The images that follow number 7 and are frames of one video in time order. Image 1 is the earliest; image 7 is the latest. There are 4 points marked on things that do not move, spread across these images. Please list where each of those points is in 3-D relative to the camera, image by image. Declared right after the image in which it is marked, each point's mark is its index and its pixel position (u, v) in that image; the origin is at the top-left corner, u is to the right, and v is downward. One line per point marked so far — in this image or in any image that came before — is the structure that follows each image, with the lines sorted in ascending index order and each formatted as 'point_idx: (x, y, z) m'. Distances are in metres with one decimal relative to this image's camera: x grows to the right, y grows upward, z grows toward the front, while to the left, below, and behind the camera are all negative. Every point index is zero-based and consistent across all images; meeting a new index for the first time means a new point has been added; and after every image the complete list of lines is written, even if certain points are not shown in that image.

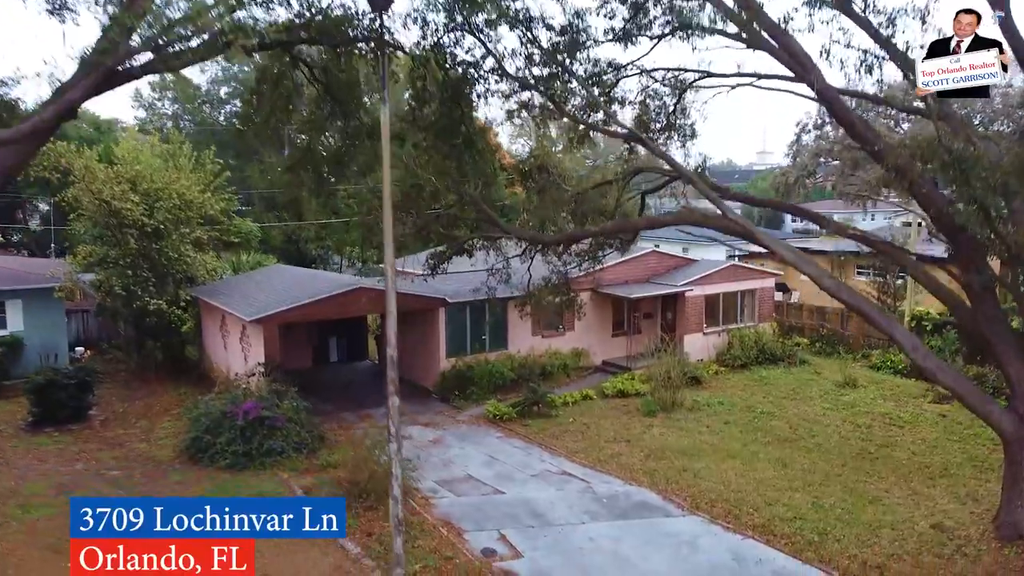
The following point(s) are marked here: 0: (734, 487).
0: (+3.6, -3.2, +12.4) m
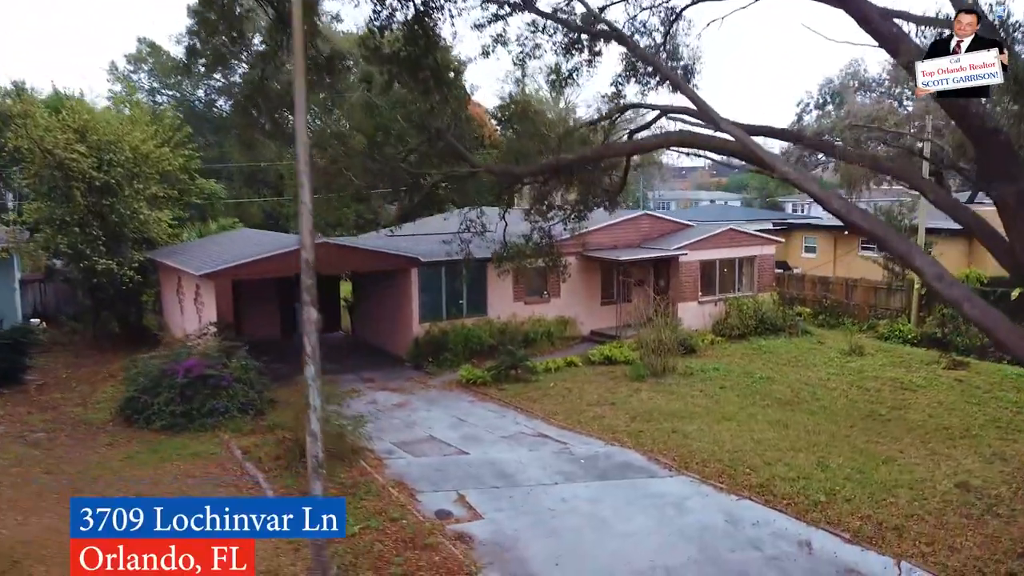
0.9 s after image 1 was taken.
0: (+3.1, -2.3, +11.0) m
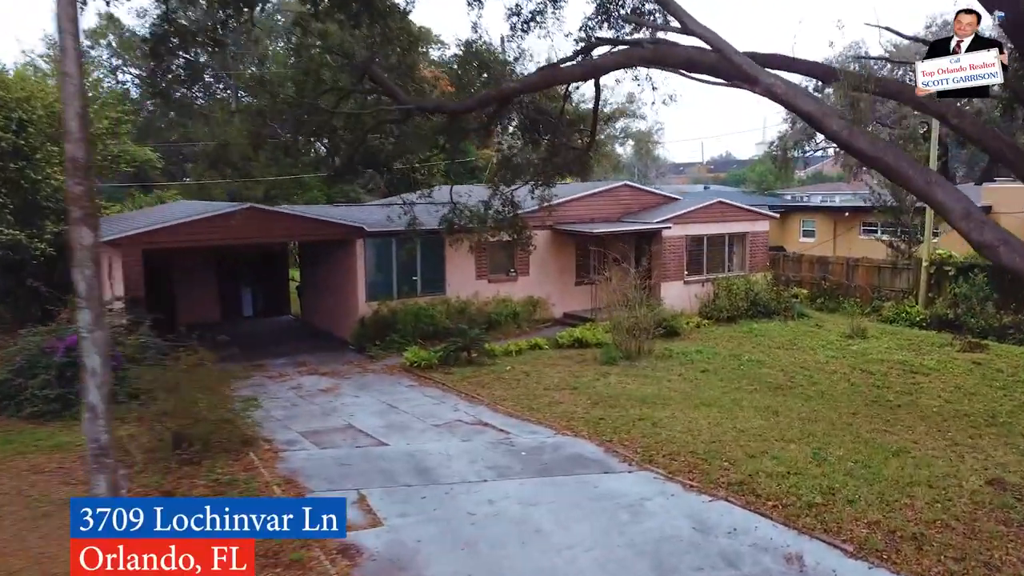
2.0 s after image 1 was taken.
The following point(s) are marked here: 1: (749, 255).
0: (+2.3, -1.8, +9.1) m
1: (+6.2, +0.9, +19.8) m
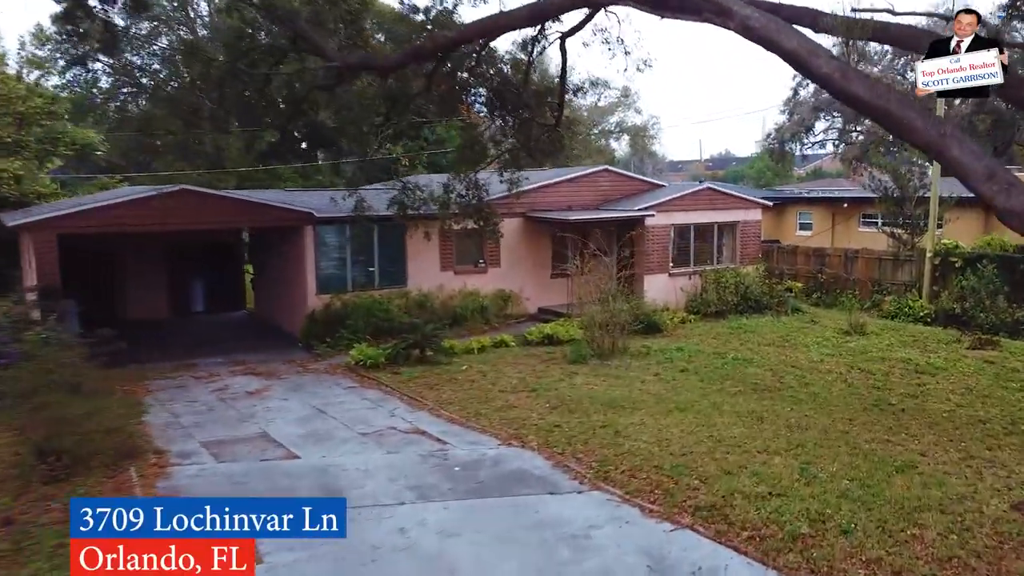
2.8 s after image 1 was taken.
0: (+1.6, -1.6, +7.7) m
1: (+5.5, +1.0, +18.4) m
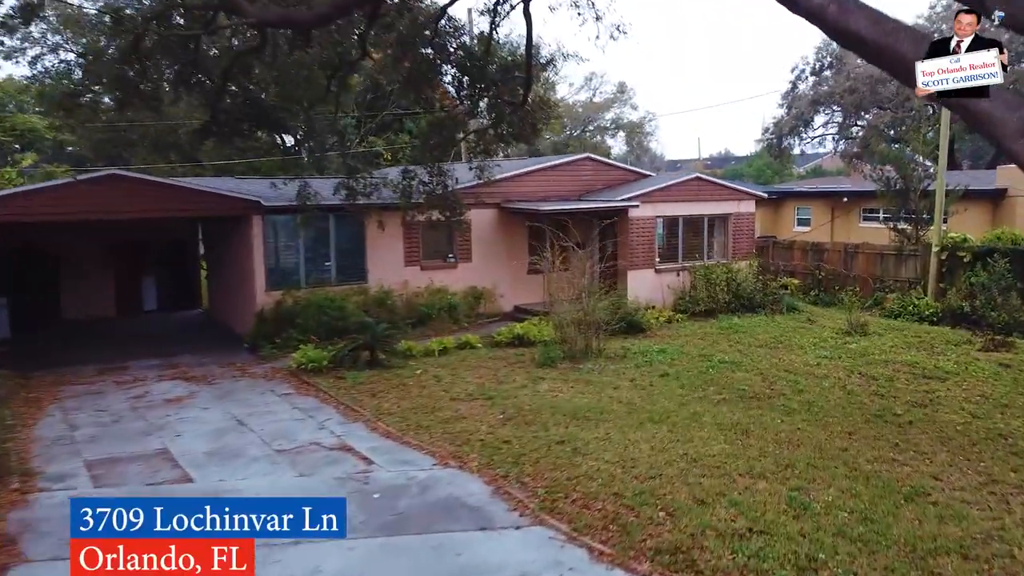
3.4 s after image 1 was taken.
0: (+1.1, -1.5, +6.5) m
1: (+5.0, +1.1, +17.2) m
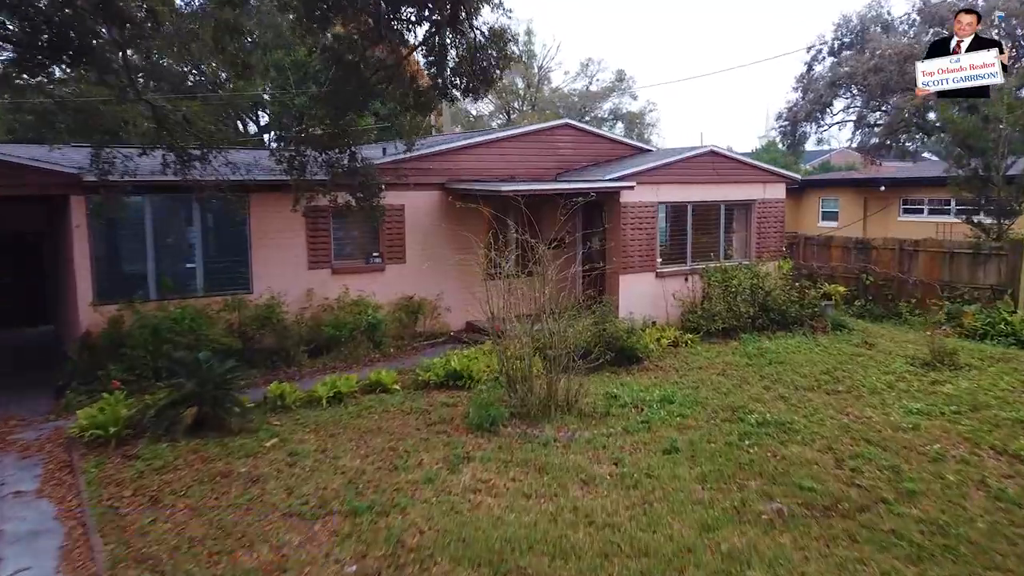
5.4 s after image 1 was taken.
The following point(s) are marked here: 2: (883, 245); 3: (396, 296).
0: (+0.4, -1.7, +2.5) m
1: (+4.2, +0.9, +13.3) m
2: (+6.7, +0.8, +13.7) m
3: (-1.6, -0.1, +10.9) m
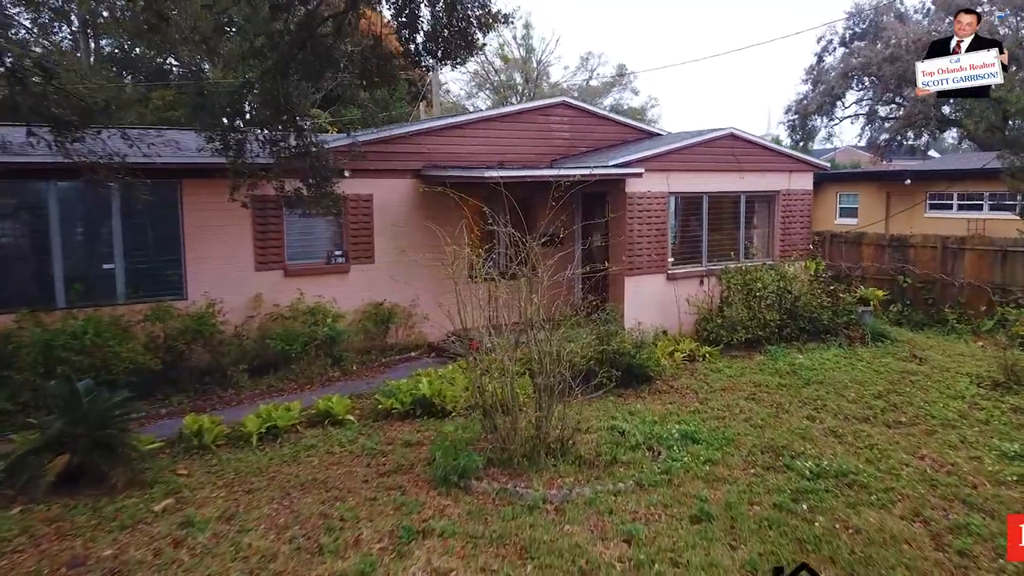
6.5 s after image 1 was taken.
0: (+0.2, -1.8, +0.9) m
1: (+4.1, +0.9, +11.6) m
2: (+6.6, +0.7, +12.1) m
3: (-1.8, -0.2, +9.2) m
